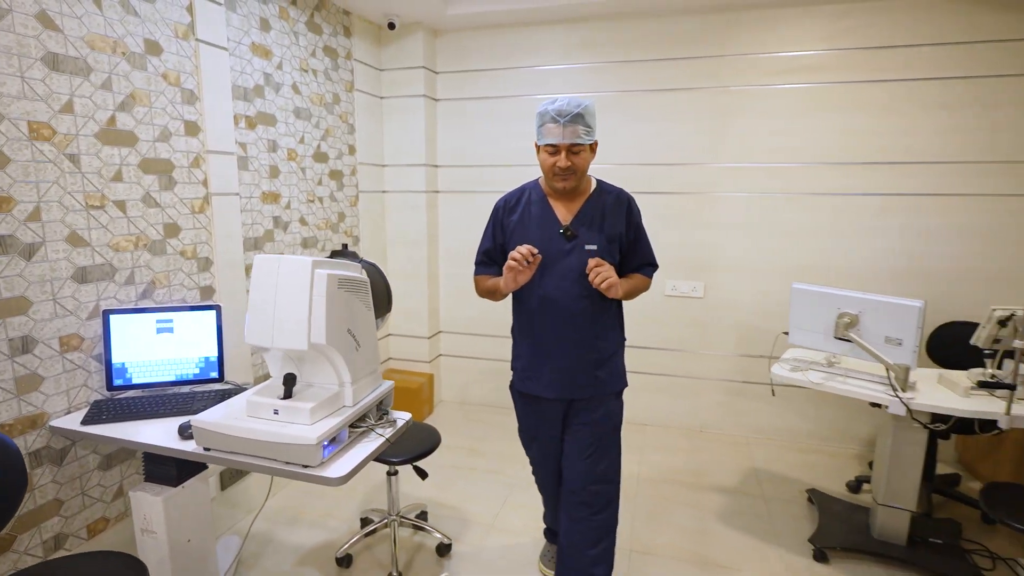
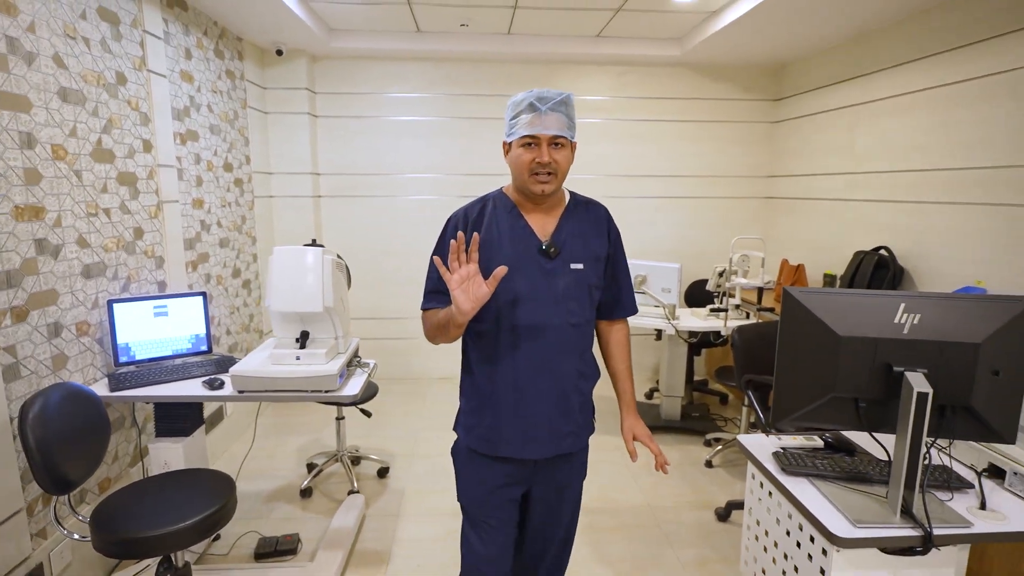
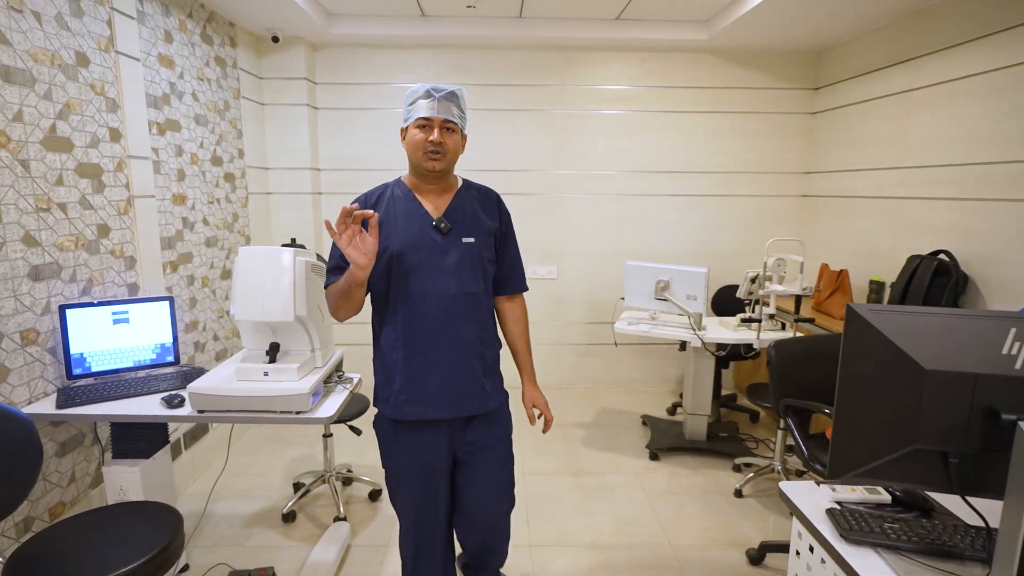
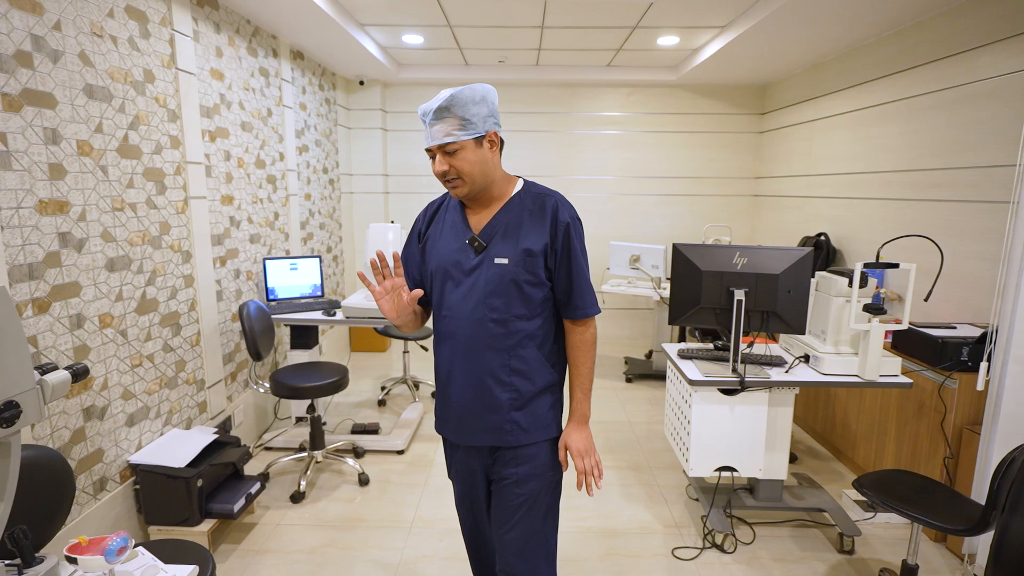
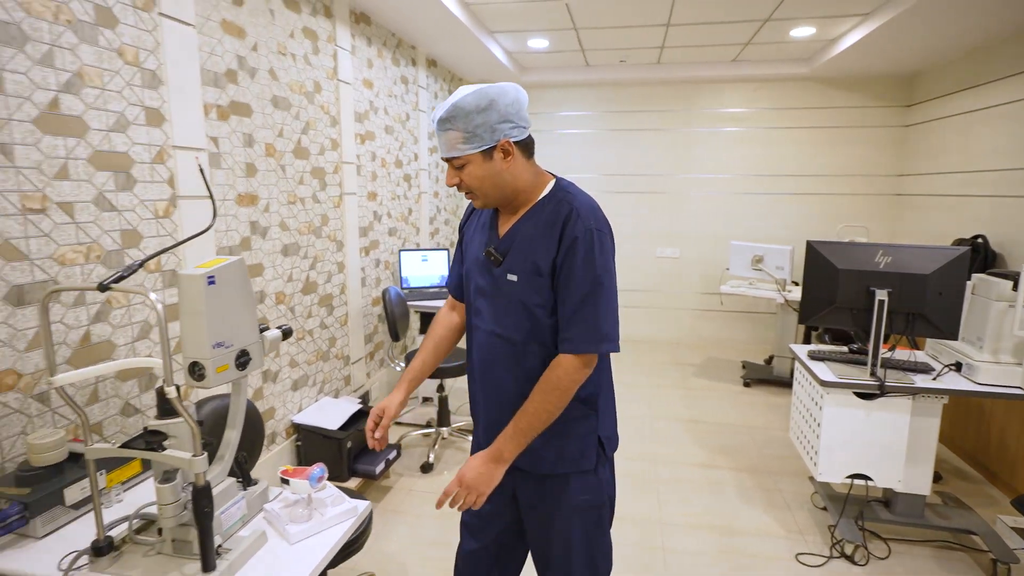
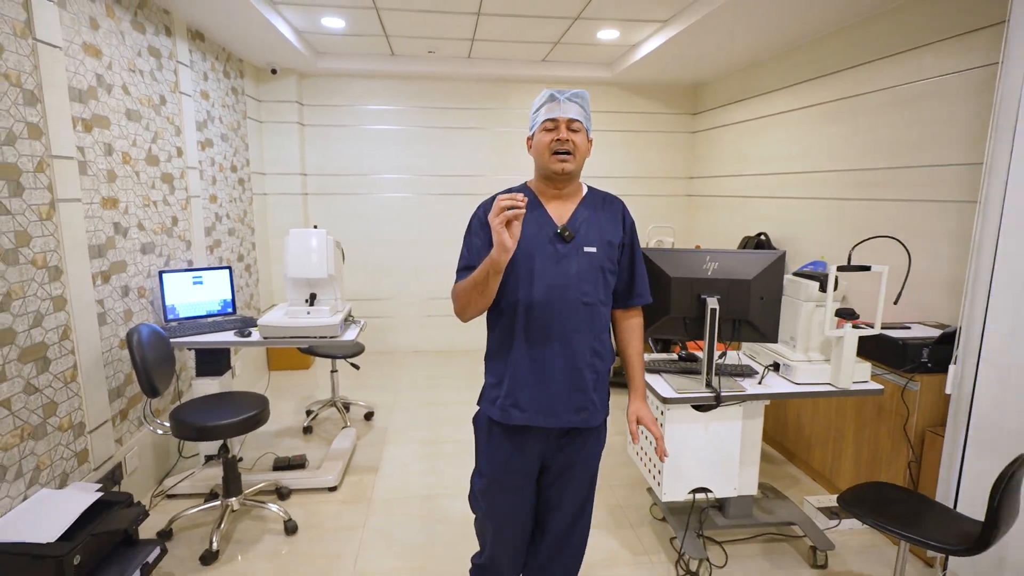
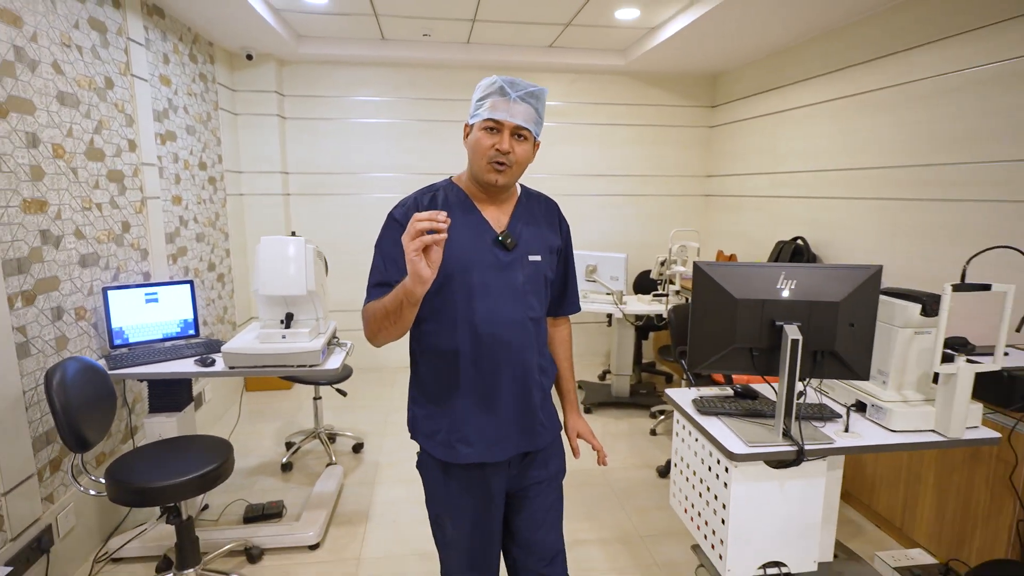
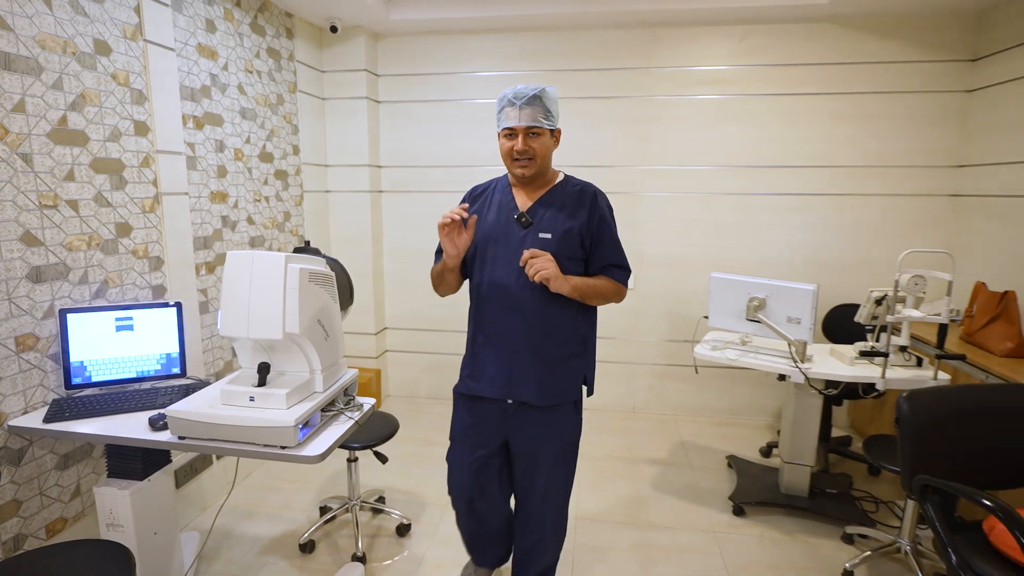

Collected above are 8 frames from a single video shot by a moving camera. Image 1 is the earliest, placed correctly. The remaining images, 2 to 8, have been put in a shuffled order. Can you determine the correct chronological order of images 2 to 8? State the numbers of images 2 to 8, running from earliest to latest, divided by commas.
8, 3, 2, 7, 6, 4, 5
